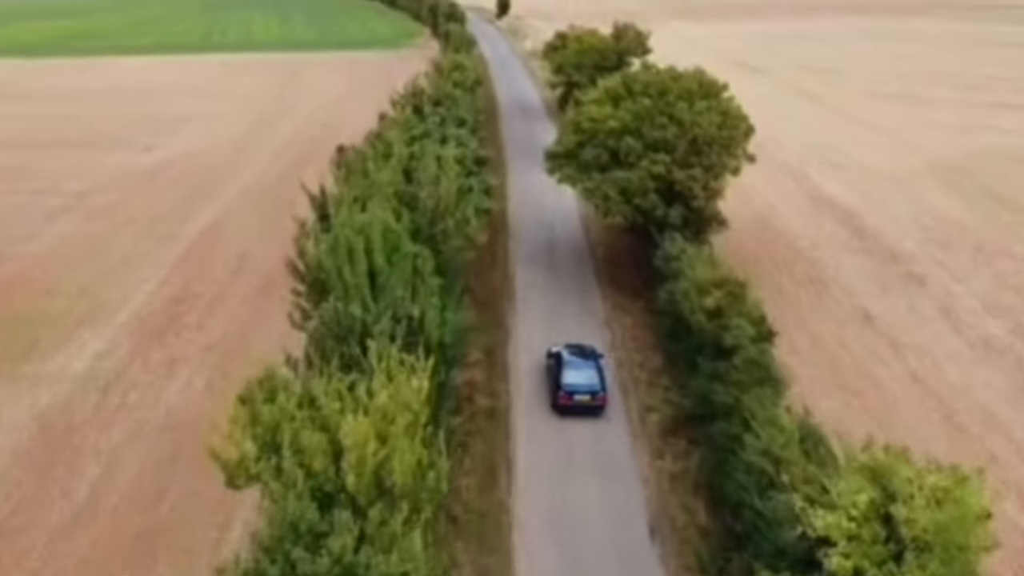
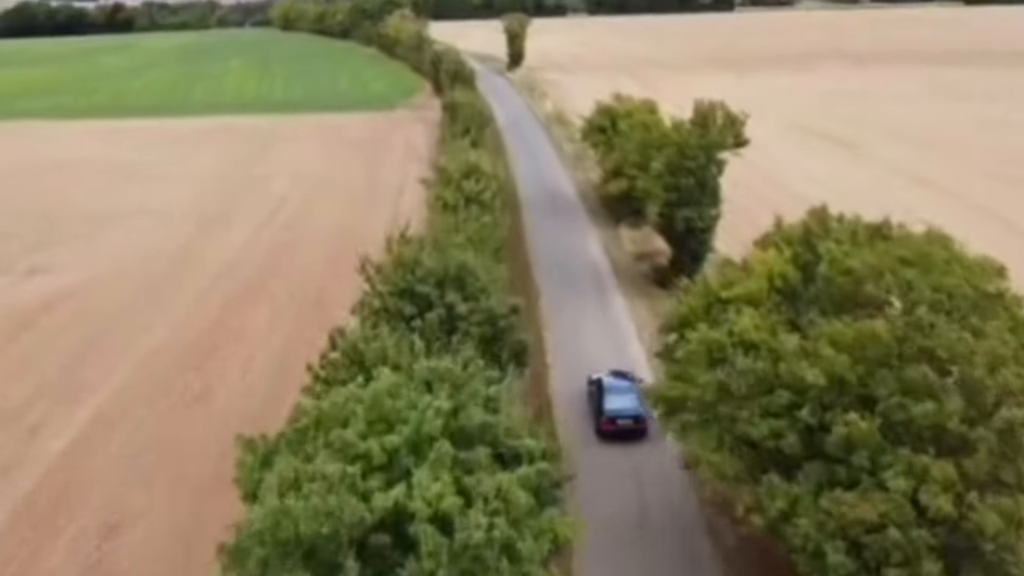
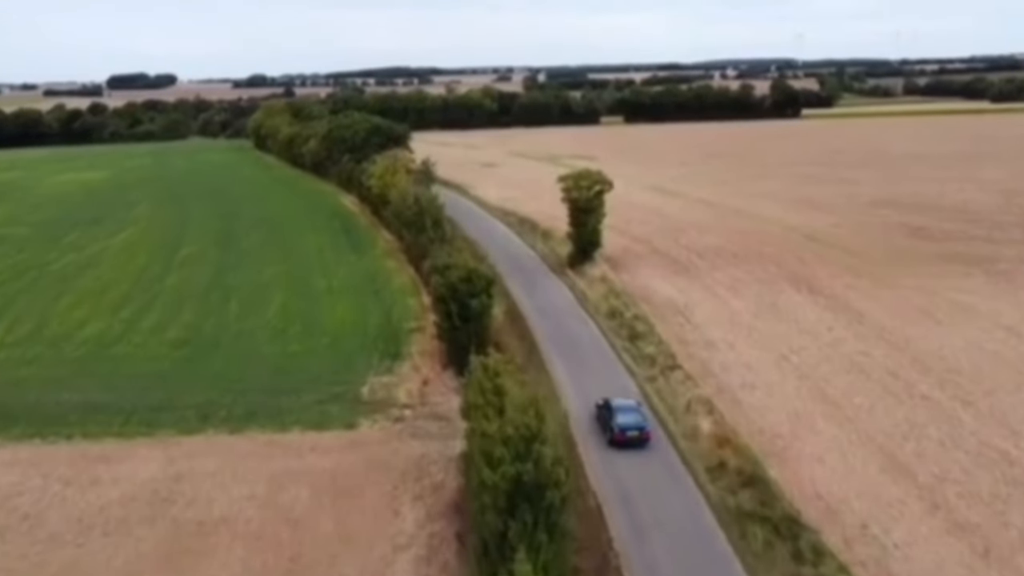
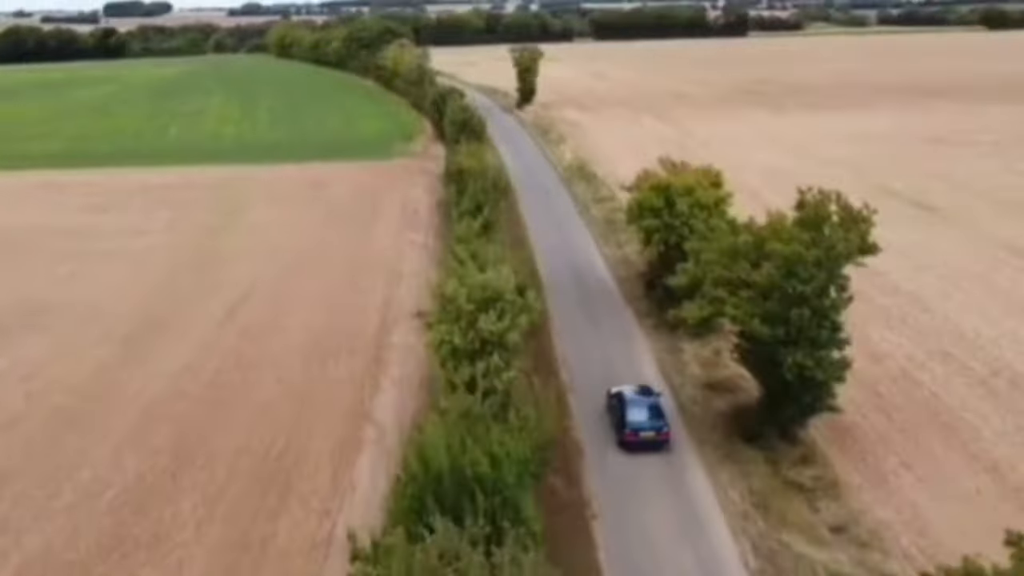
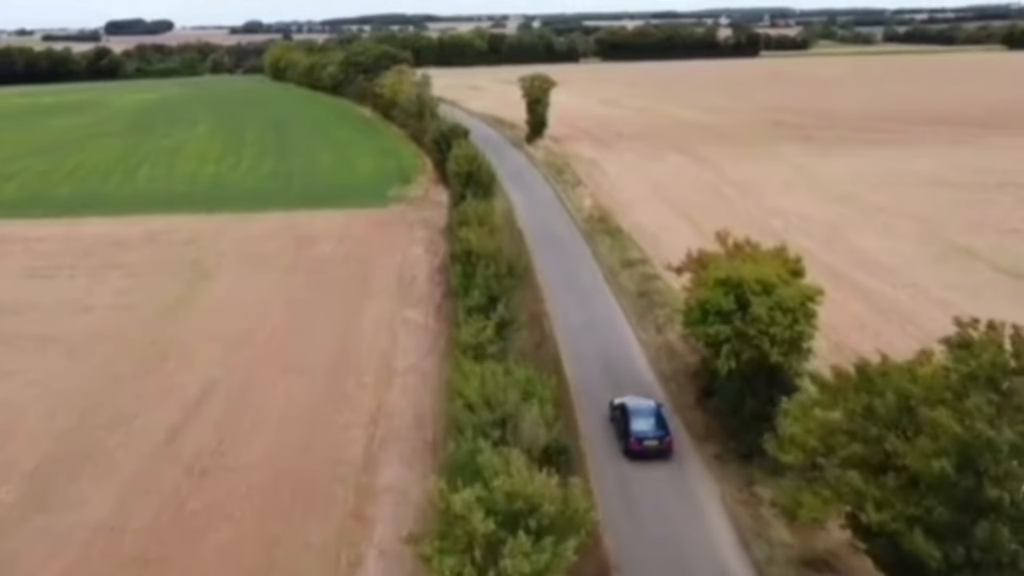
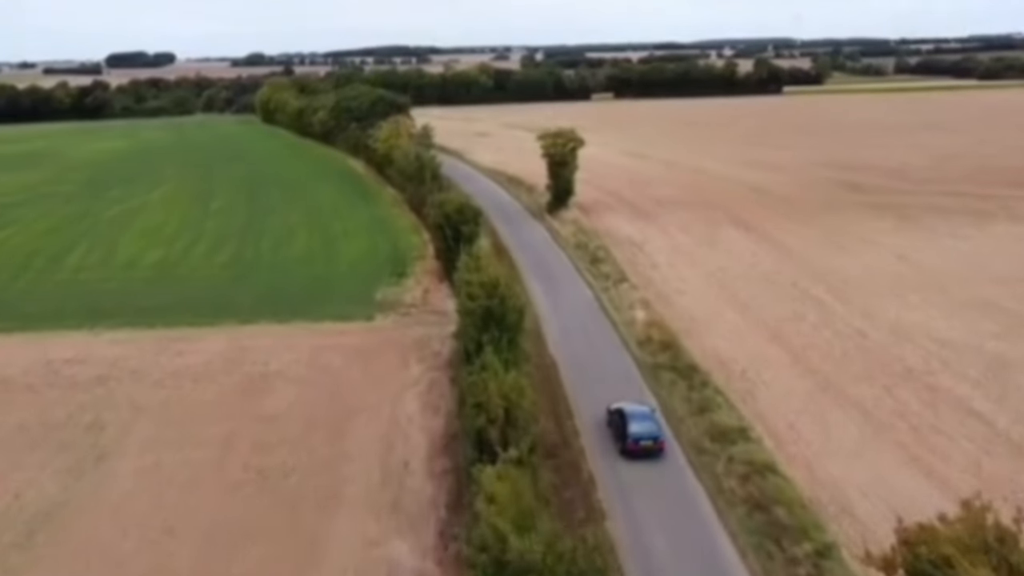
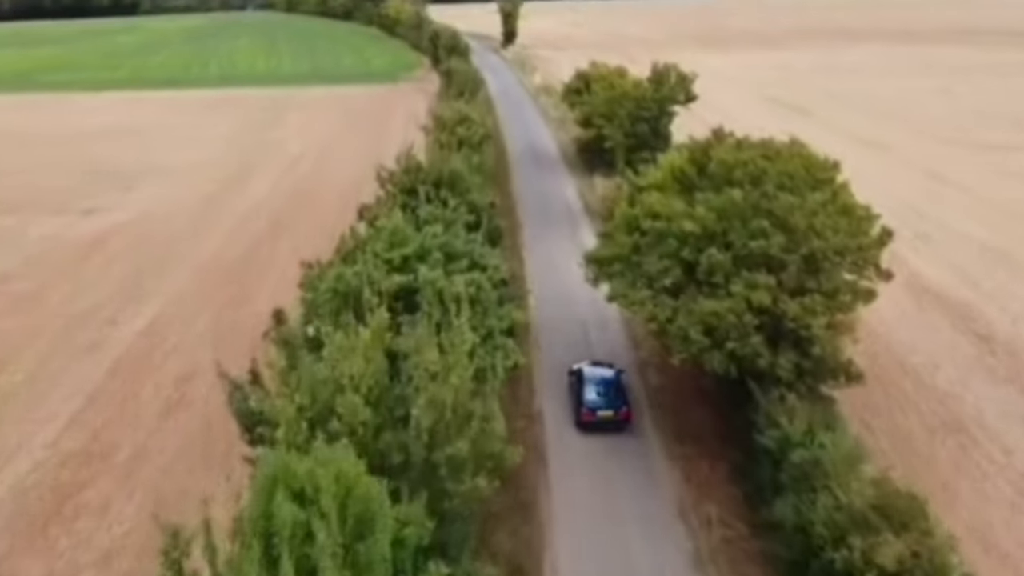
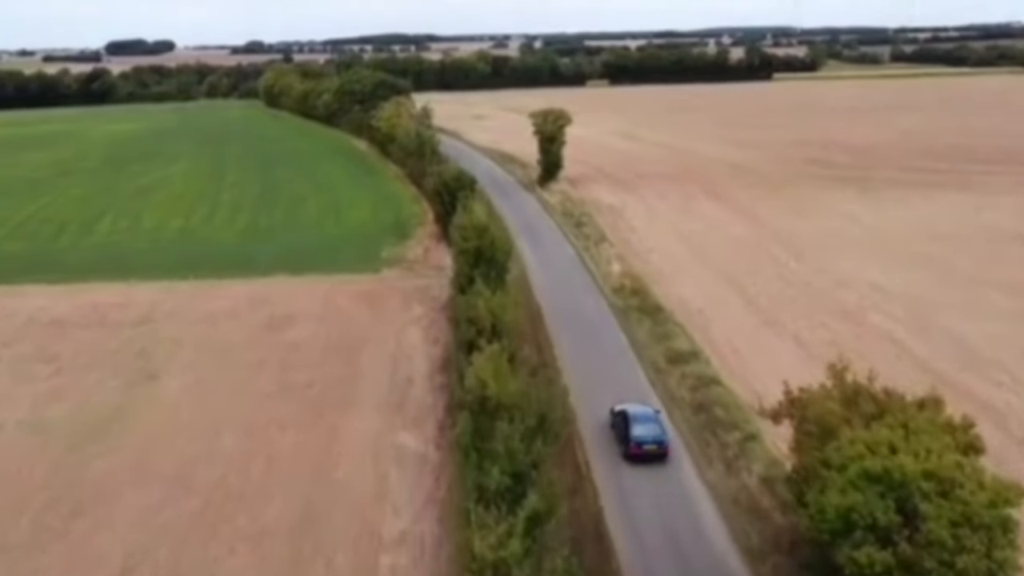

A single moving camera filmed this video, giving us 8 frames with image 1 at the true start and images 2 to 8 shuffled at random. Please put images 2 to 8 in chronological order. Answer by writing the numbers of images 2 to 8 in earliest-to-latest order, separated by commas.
7, 2, 4, 5, 8, 6, 3
